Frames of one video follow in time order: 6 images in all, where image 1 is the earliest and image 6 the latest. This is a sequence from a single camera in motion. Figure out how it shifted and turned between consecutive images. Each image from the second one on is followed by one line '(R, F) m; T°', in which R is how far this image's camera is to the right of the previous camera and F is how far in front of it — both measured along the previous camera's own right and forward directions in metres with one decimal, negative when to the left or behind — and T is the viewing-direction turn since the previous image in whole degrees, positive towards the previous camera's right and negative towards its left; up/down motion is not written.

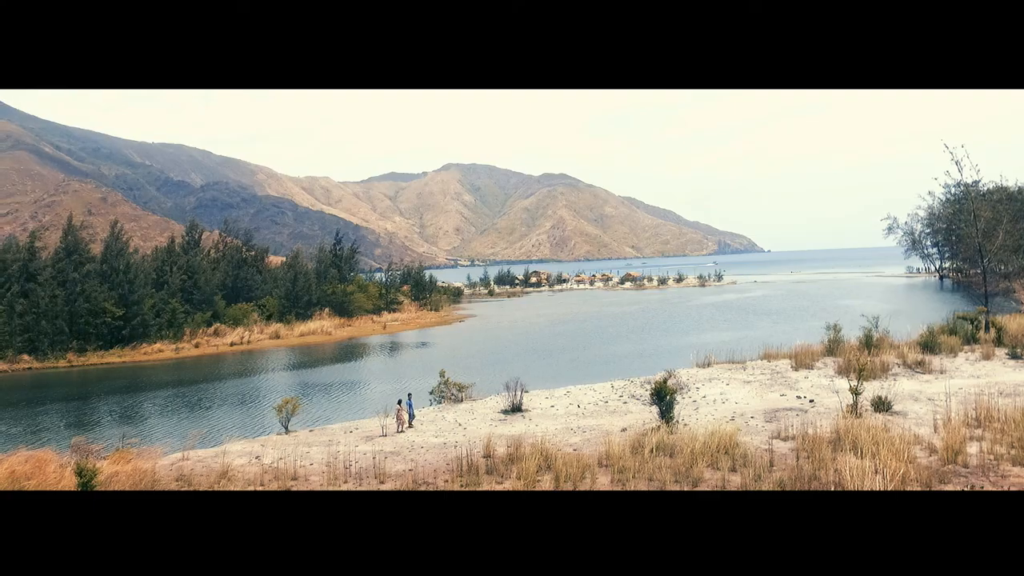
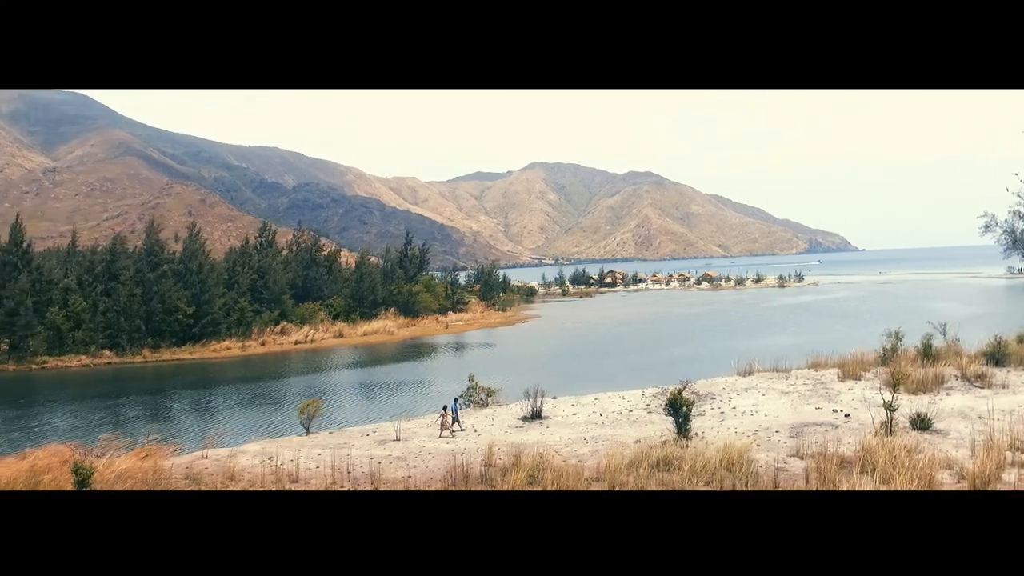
(+1.1, +0.2) m; -7°
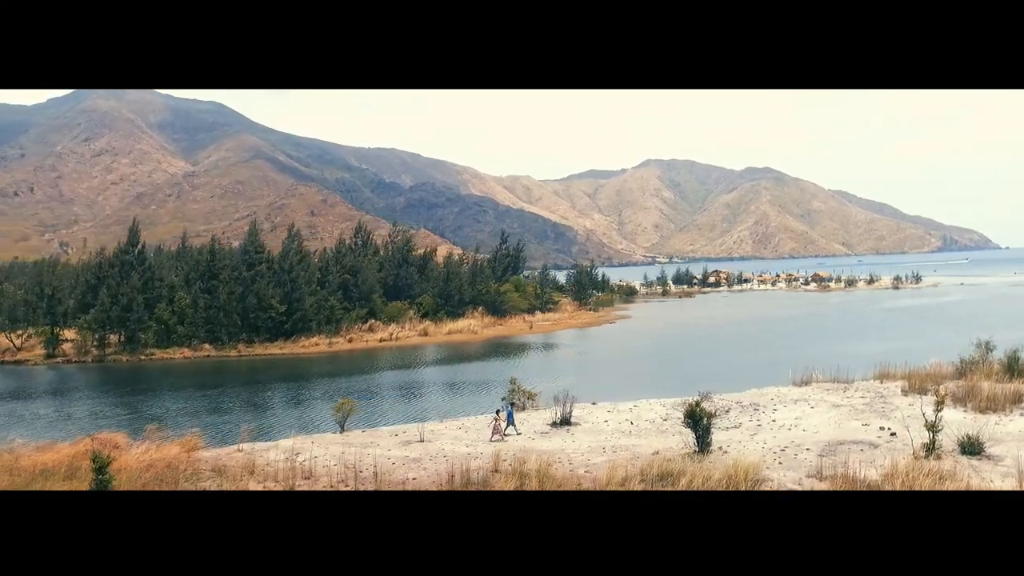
(+1.4, +0.2) m; -9°
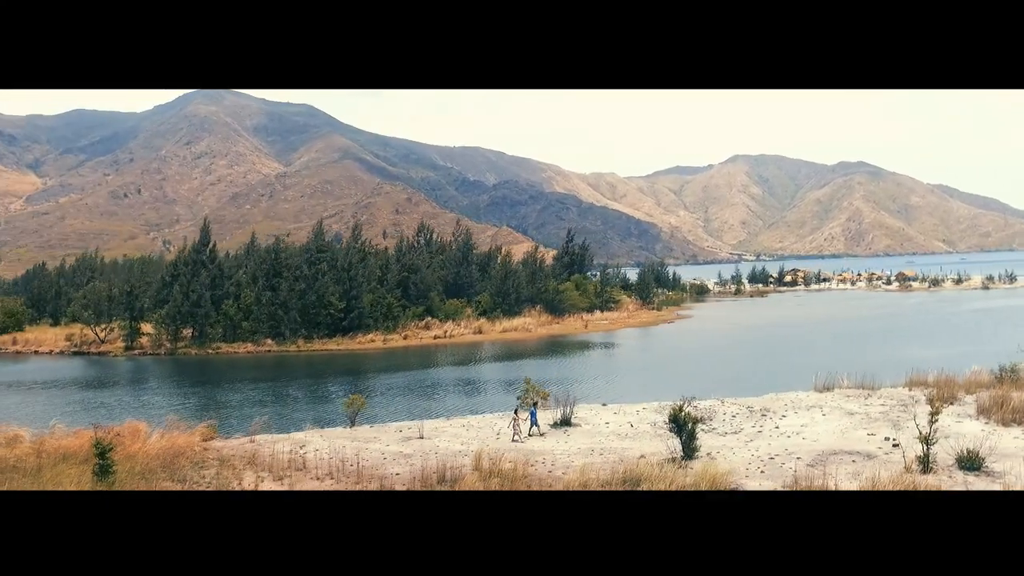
(+1.4, 0.0) m; -7°
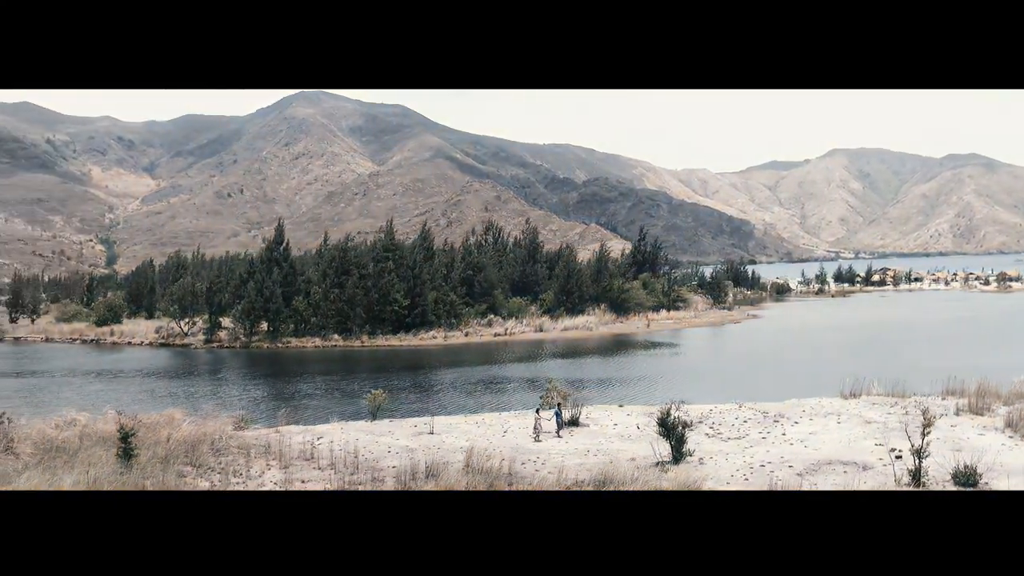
(+1.3, -0.1) m; -7°
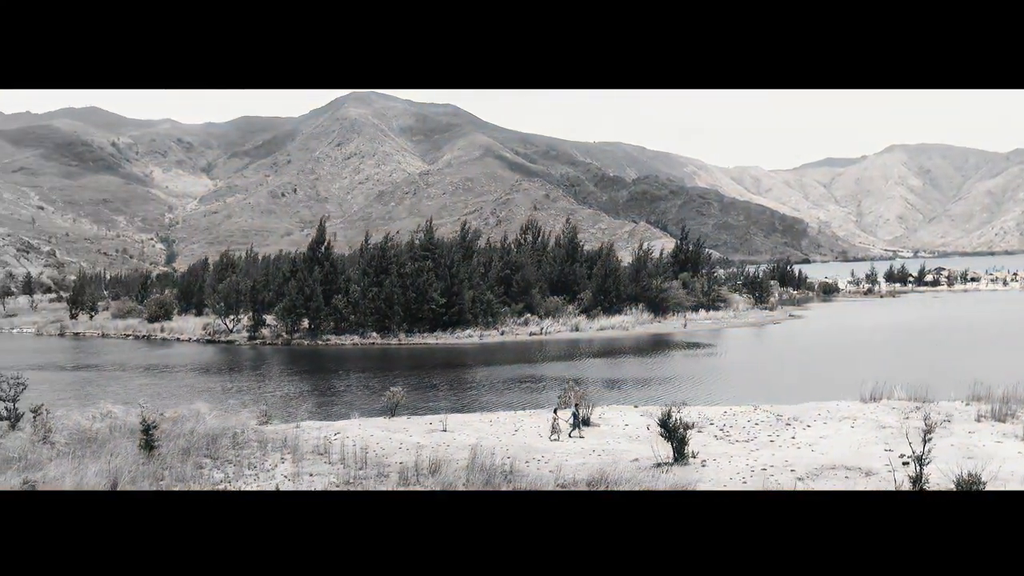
(+0.6, -0.1) m; -4°
